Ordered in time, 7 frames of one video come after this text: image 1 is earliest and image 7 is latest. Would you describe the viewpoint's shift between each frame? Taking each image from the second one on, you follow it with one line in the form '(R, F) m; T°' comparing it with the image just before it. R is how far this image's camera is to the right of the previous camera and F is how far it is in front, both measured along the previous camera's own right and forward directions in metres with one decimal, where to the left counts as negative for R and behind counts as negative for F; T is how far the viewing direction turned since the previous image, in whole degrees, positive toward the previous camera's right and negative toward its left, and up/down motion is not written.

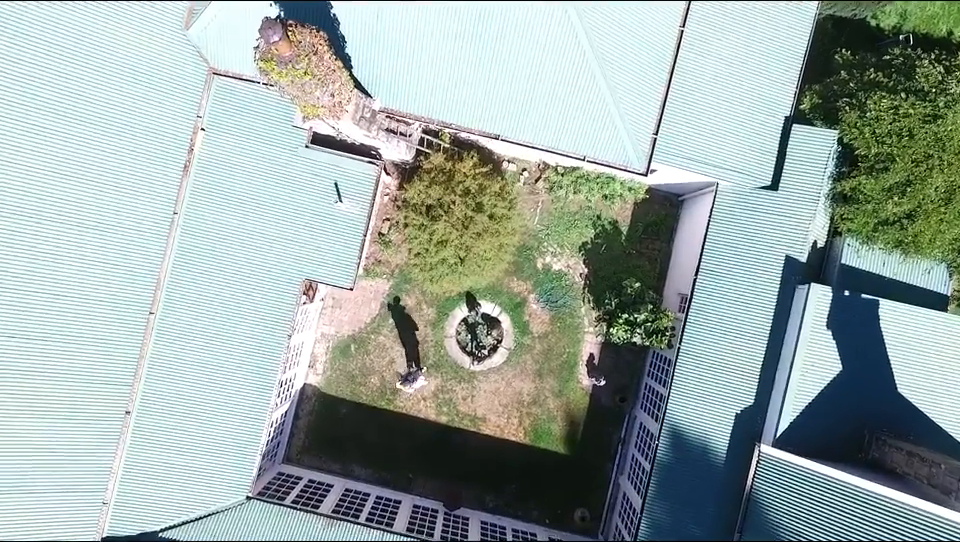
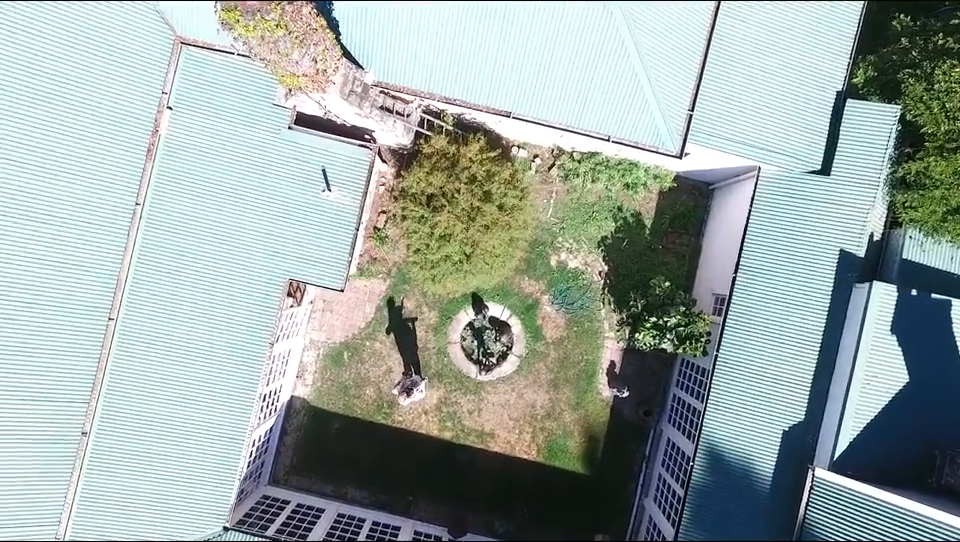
(-0.4, +4.3) m; 0°
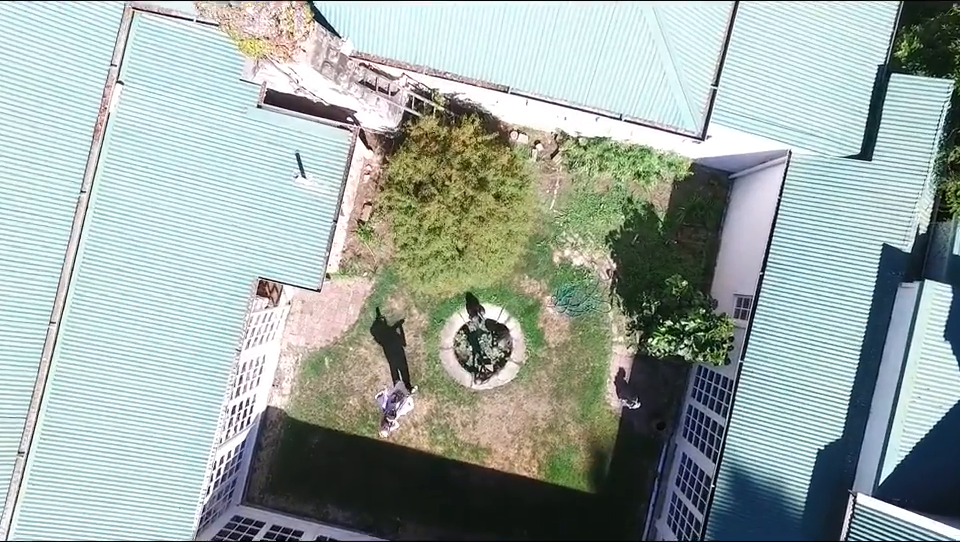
(+0.3, +3.5) m; 0°
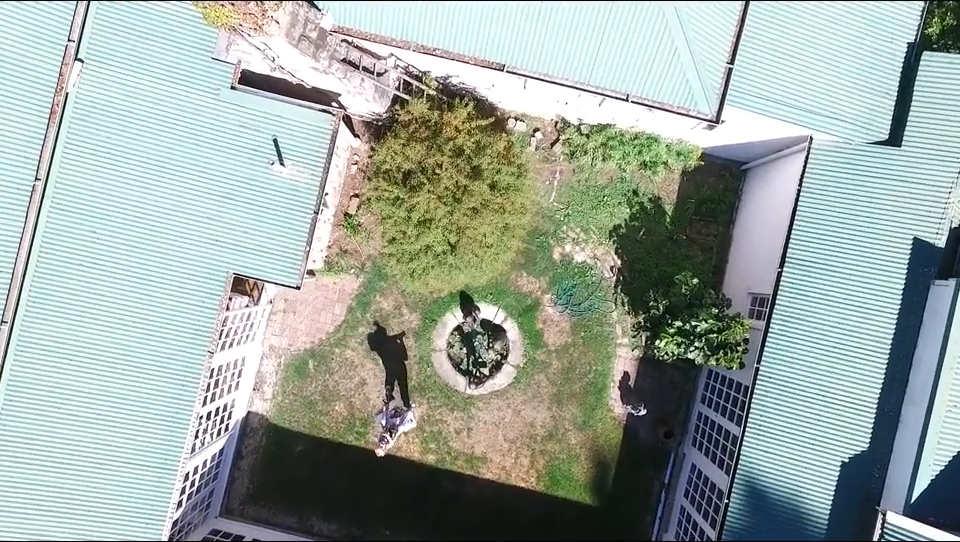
(+0.3, +2.2) m; 0°
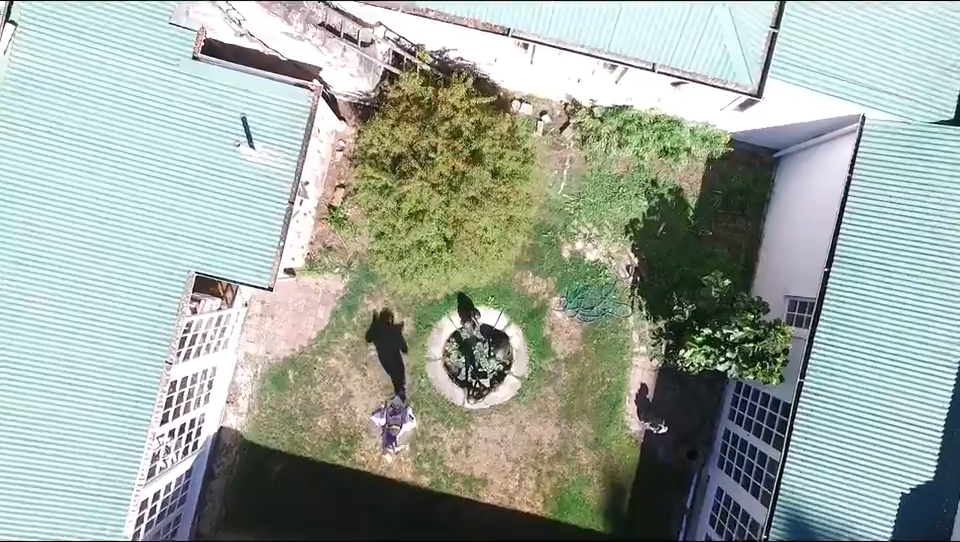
(0.0, +3.4) m; 0°
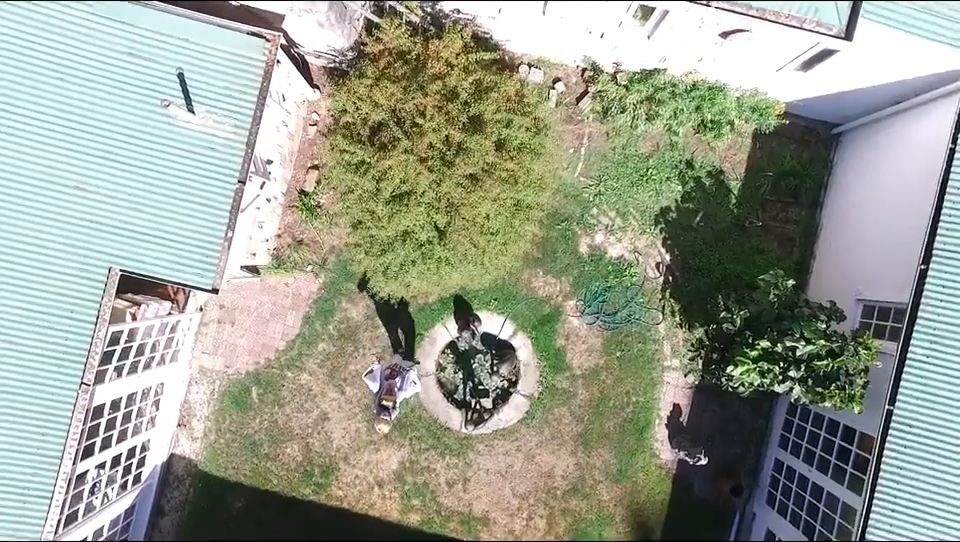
(0.0, +4.6) m; 0°
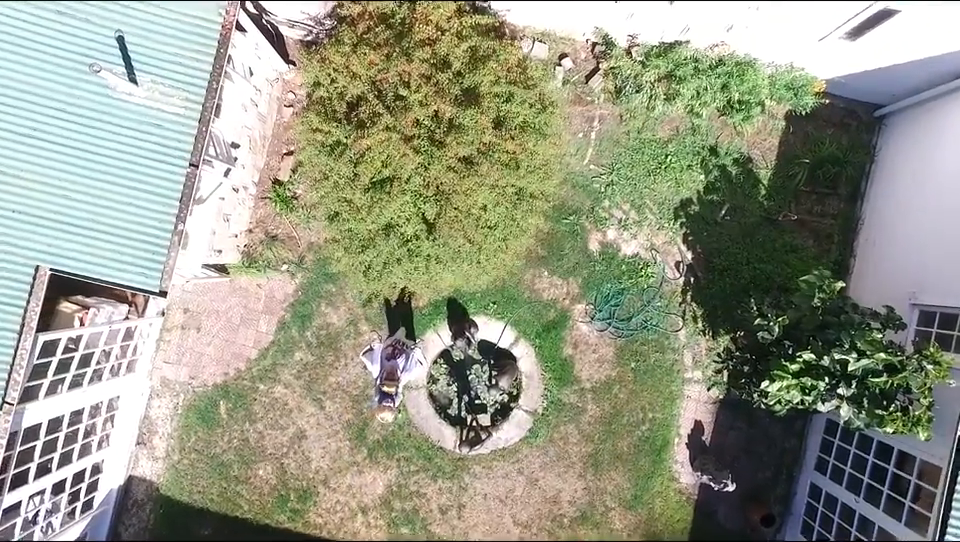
(+0.1, +2.7) m; 0°
